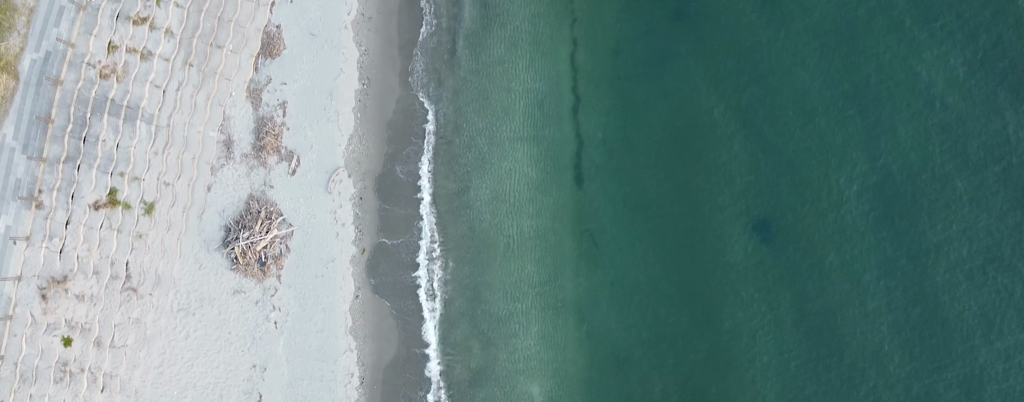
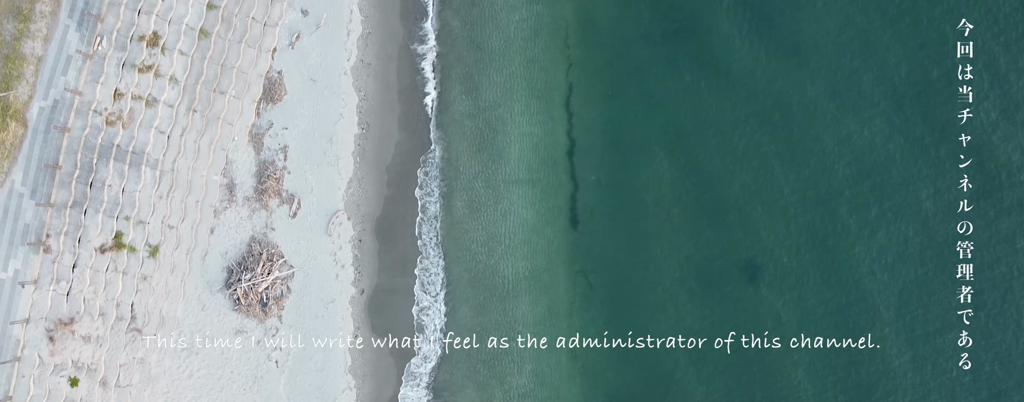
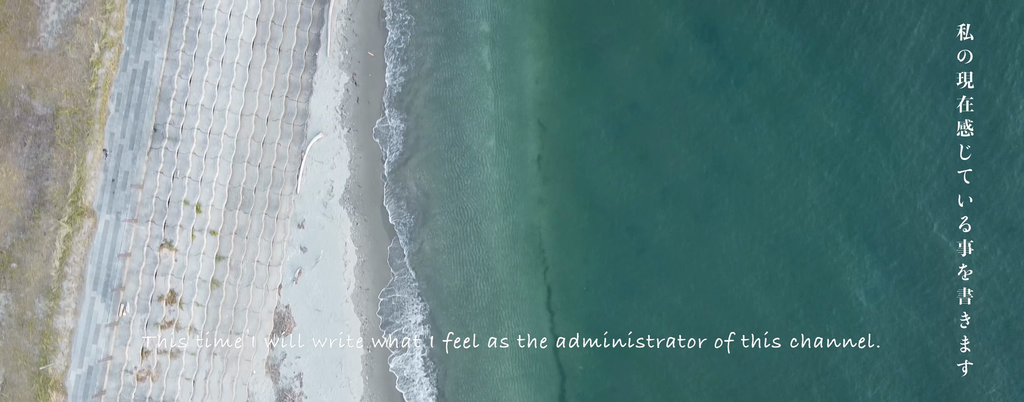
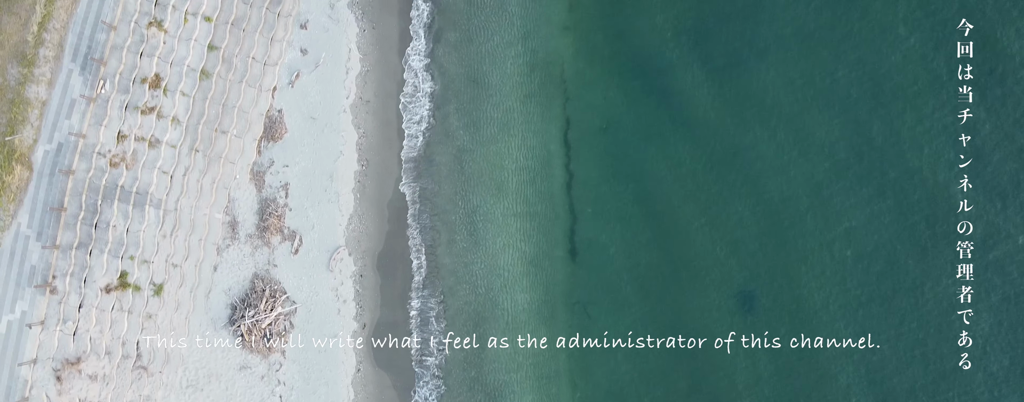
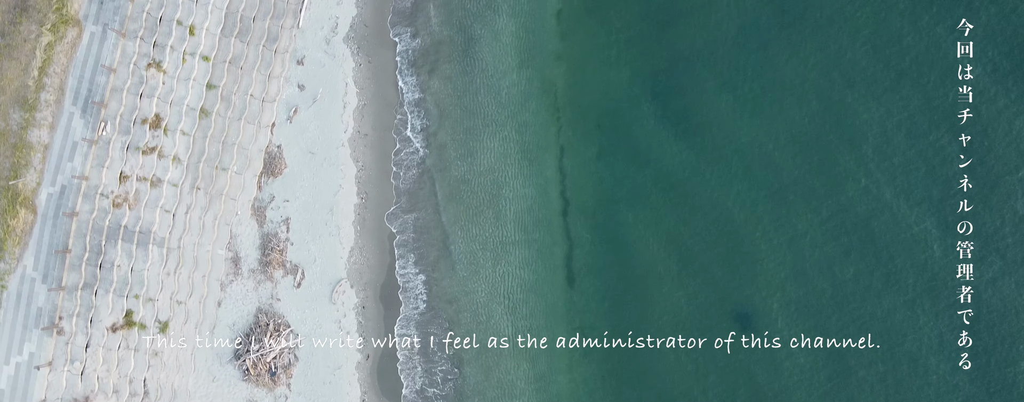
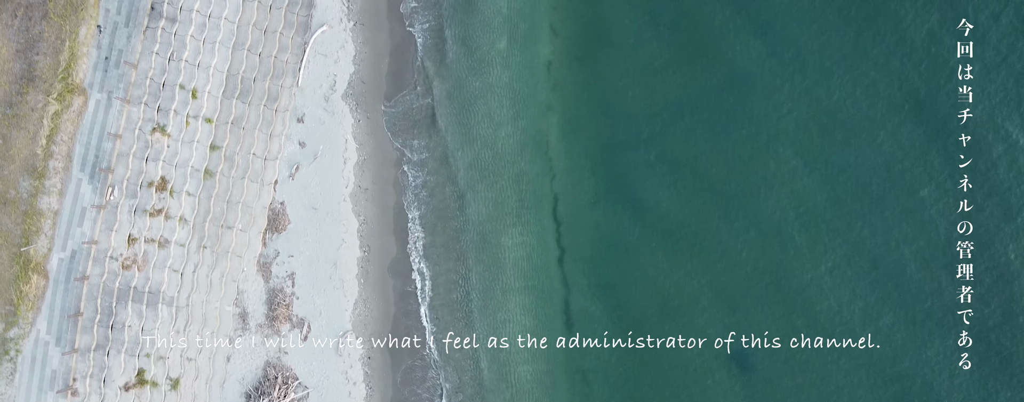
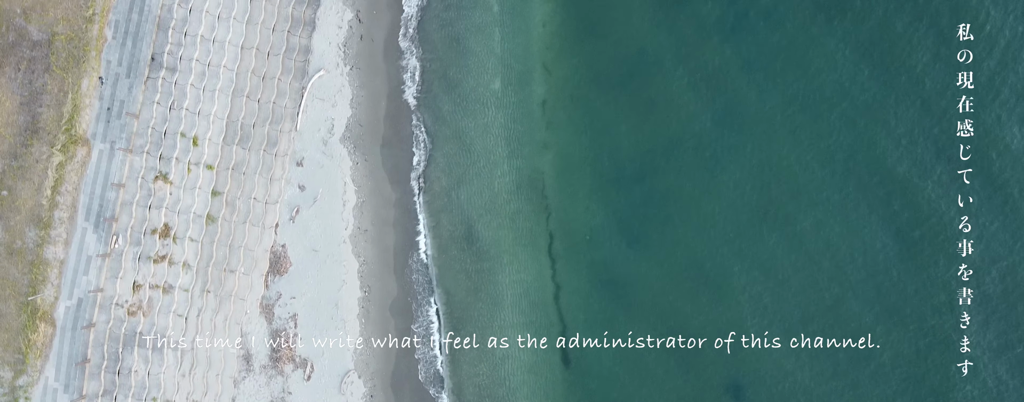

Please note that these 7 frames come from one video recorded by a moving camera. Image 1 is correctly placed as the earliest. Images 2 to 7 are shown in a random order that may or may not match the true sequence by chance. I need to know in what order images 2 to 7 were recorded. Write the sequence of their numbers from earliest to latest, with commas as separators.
2, 4, 5, 6, 7, 3
